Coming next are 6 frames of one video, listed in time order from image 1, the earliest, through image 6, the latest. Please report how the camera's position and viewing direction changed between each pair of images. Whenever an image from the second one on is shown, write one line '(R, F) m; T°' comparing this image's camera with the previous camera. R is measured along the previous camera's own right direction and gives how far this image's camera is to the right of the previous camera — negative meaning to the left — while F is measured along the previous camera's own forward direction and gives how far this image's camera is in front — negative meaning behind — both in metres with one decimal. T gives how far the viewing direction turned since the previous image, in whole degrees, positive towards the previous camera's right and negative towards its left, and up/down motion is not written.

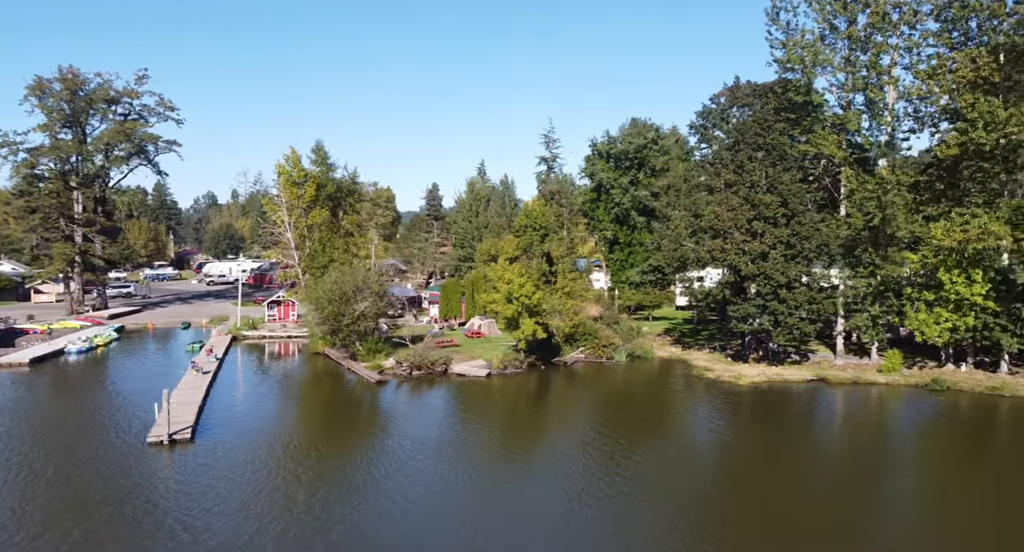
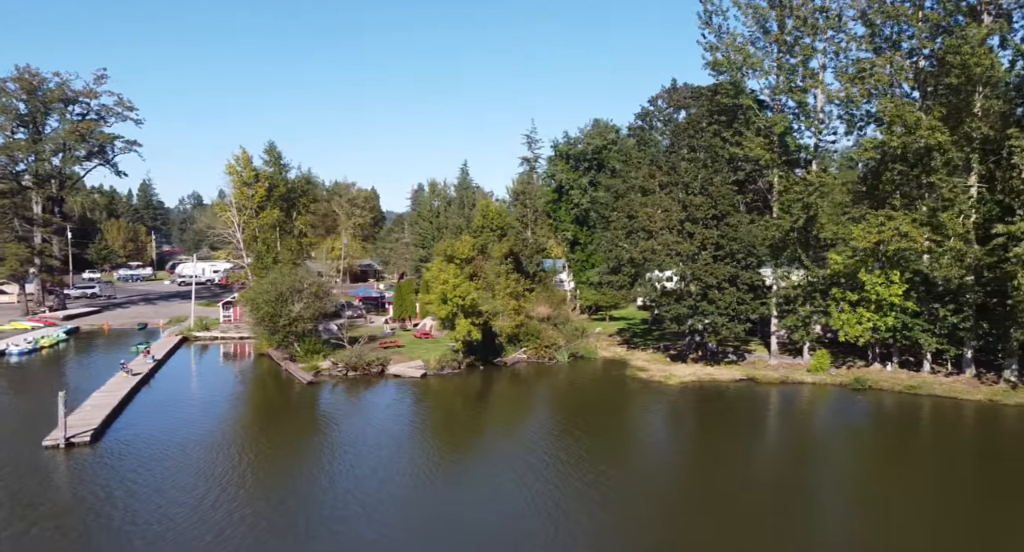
(+2.8, -0.2) m; +1°
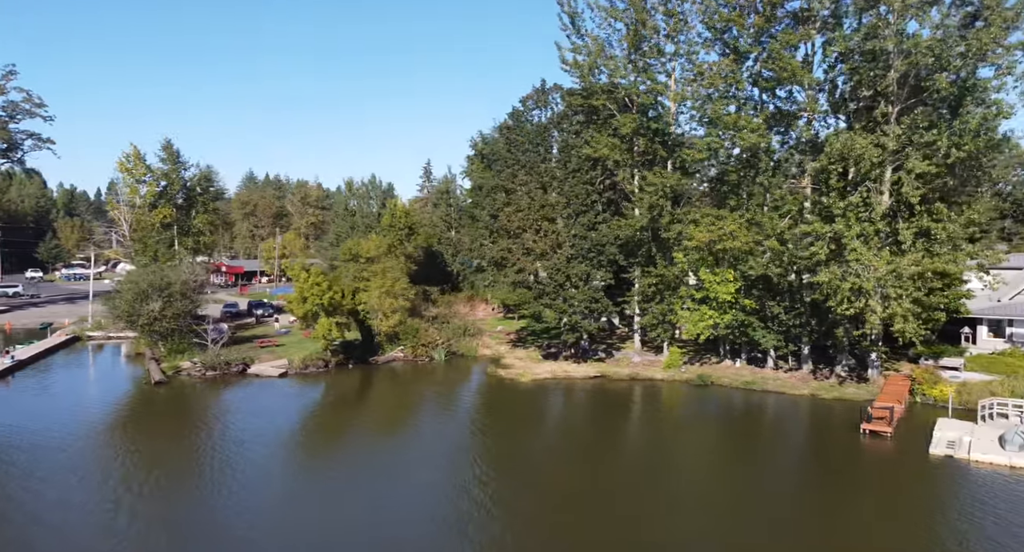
(+6.0, -0.4) m; +2°
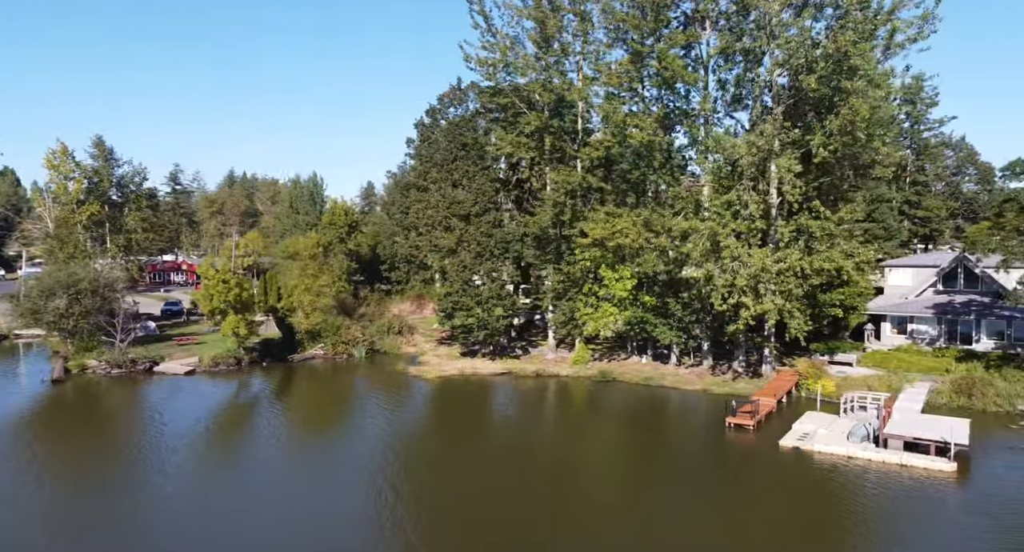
(+3.9, -0.2) m; +1°
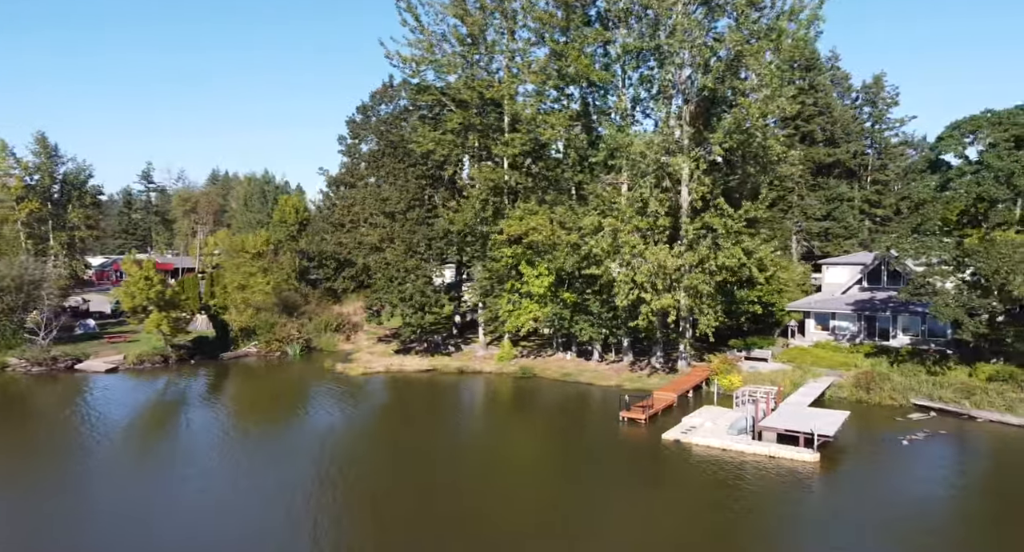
(+3.2, -0.2) m; +1°
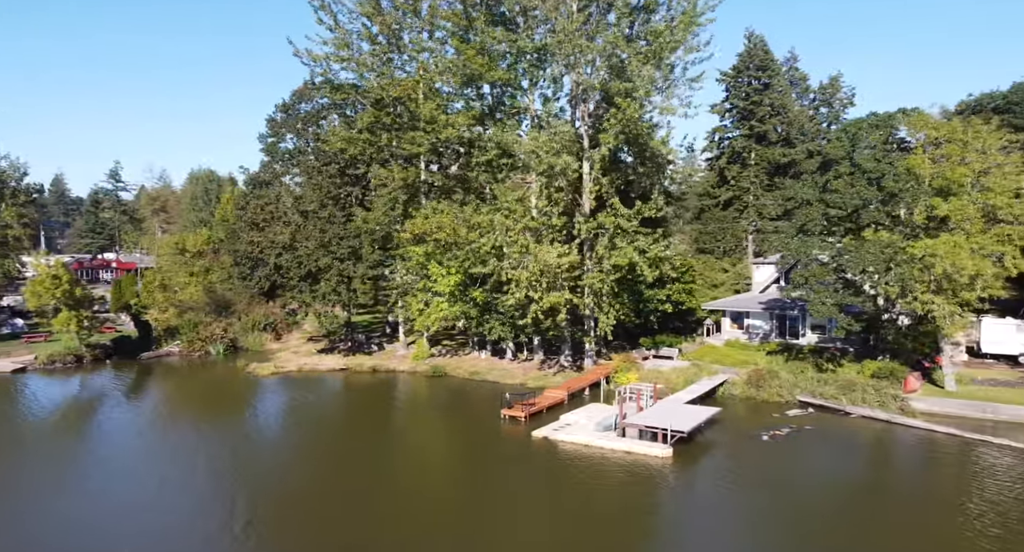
(+3.6, -0.1) m; +1°
